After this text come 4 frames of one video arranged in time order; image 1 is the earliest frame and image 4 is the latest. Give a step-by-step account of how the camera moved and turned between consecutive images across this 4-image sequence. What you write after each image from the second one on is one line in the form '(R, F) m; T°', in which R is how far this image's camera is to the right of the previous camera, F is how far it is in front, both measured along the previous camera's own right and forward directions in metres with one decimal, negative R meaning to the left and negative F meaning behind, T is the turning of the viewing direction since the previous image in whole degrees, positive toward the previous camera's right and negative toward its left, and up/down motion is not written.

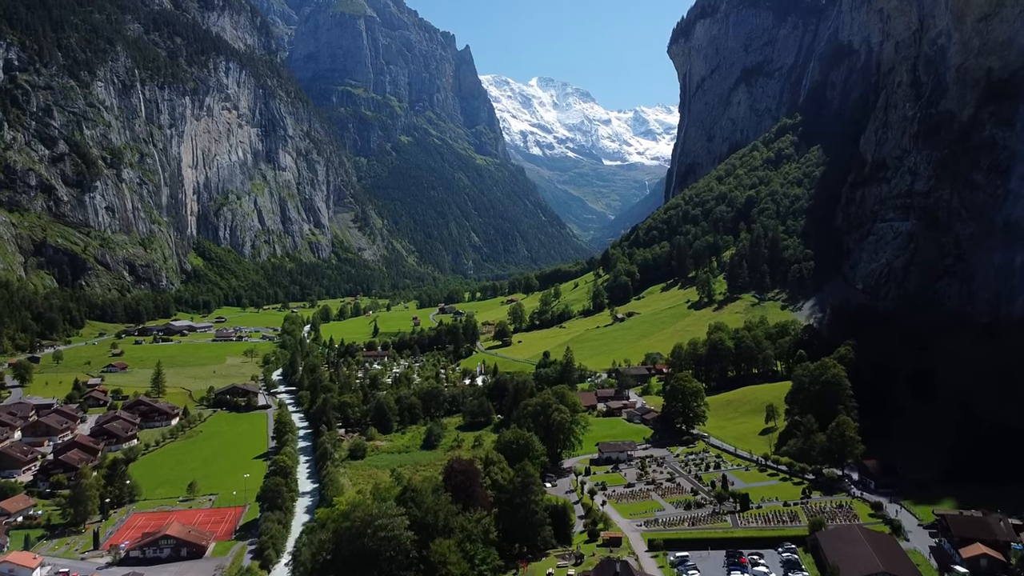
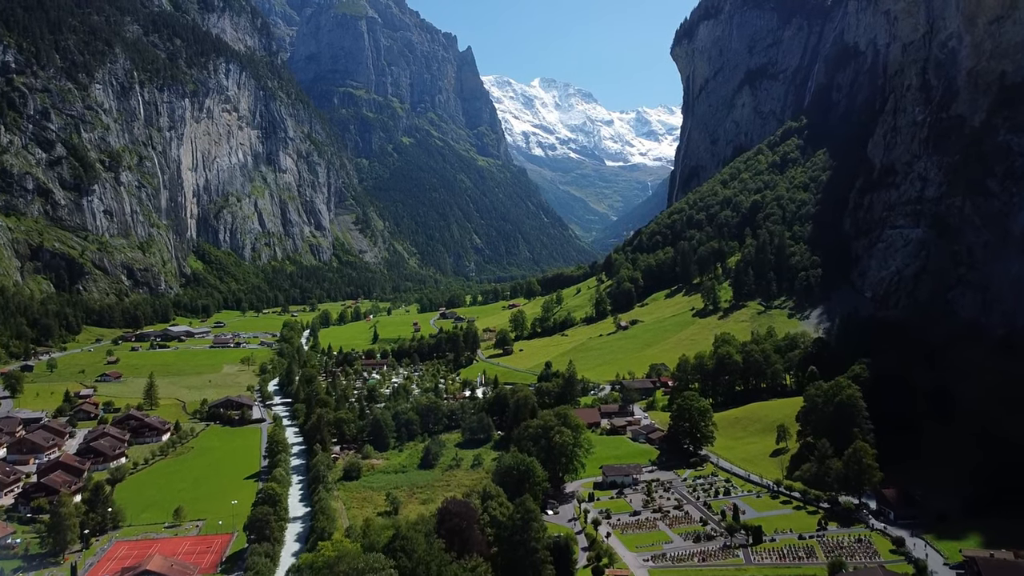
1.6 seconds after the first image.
(+0.2, +2.6) m; 0°
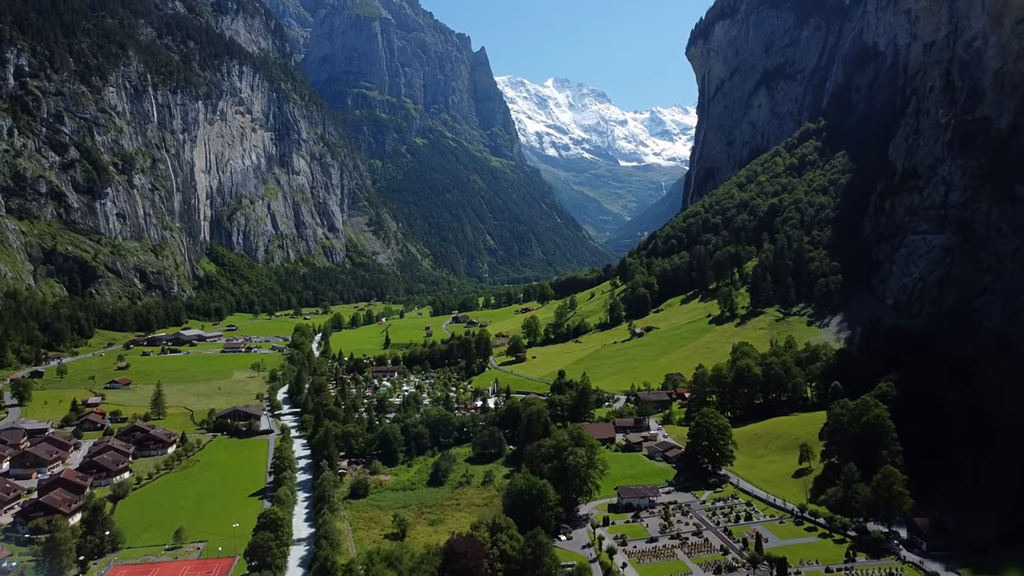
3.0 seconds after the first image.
(+0.1, +2.2) m; -1°
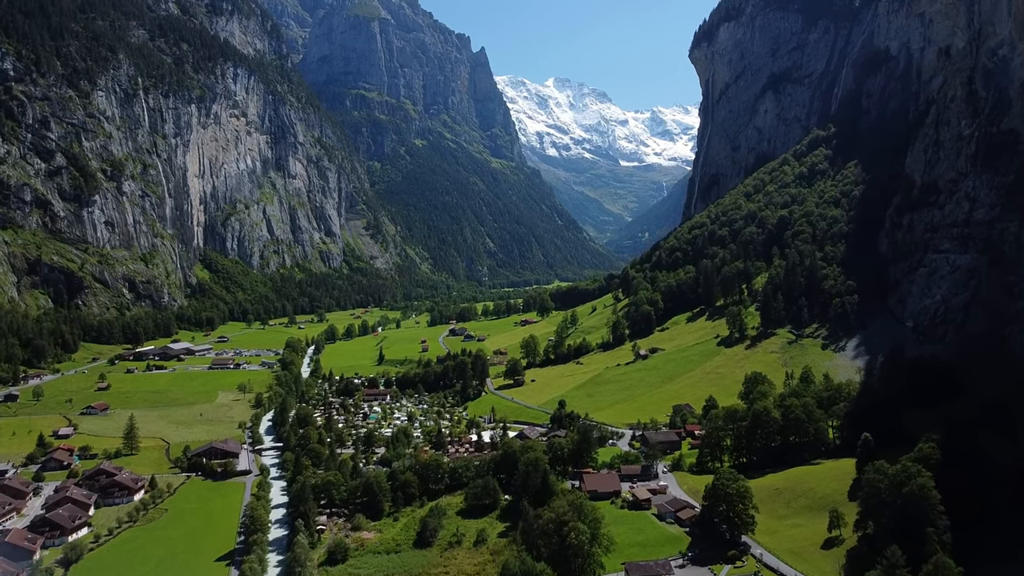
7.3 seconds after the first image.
(+0.4, +6.6) m; 0°
